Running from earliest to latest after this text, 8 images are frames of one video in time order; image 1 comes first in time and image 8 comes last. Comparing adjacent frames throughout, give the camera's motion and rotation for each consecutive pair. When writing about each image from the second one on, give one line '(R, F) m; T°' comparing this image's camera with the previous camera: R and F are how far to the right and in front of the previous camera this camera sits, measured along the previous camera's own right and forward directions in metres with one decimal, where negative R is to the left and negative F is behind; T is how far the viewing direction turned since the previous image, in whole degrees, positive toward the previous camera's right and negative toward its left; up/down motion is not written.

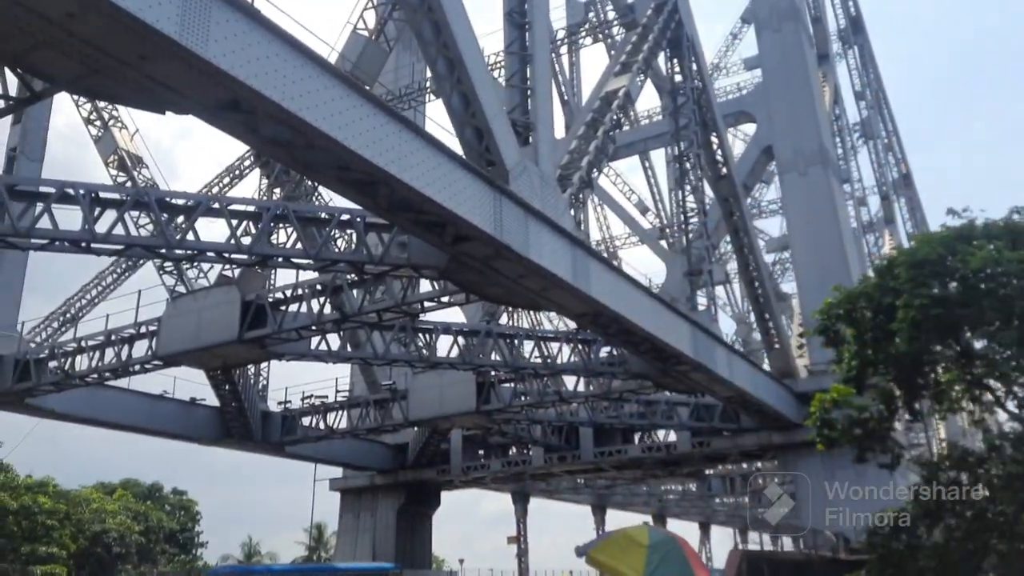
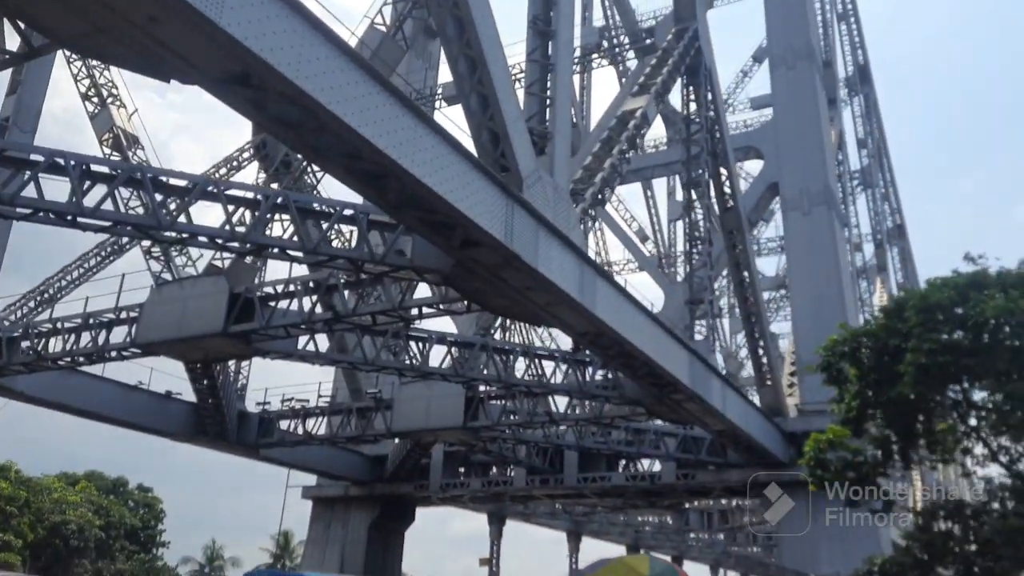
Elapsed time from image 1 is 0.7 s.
(-0.4, +0.8) m; +1°
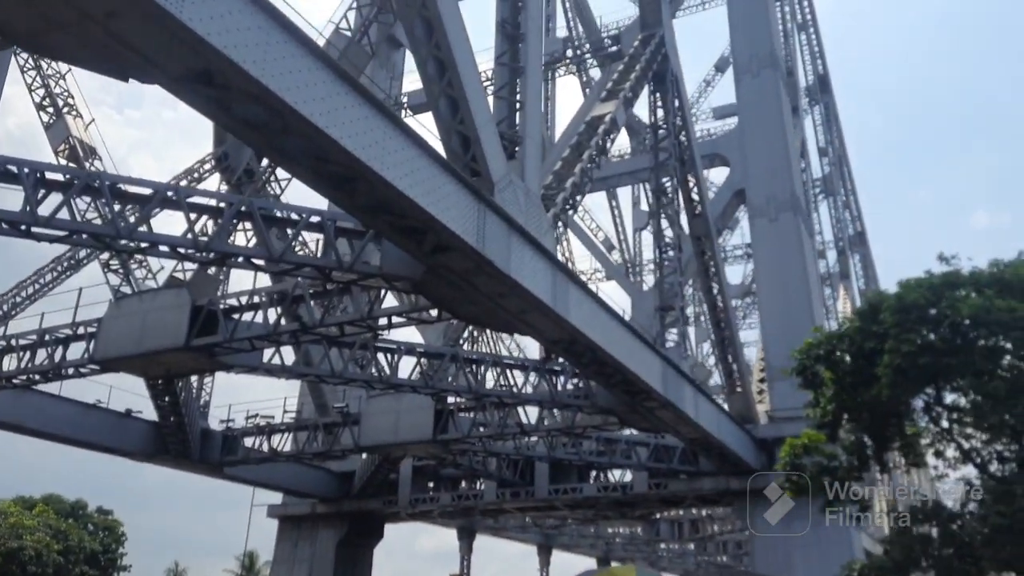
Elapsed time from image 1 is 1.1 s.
(-0.2, +0.3) m; +2°
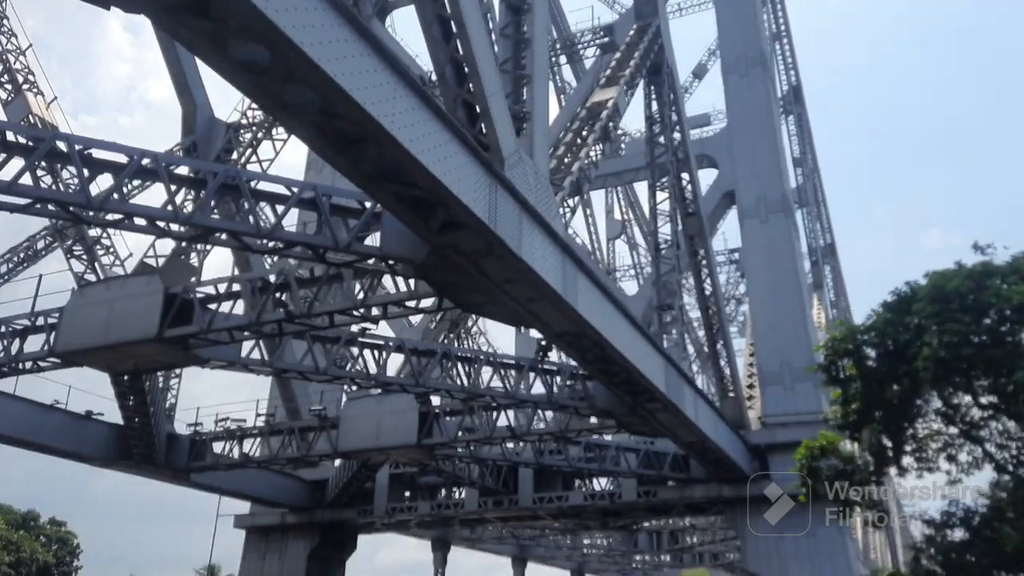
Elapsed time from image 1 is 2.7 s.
(-0.9, +1.4) m; +2°
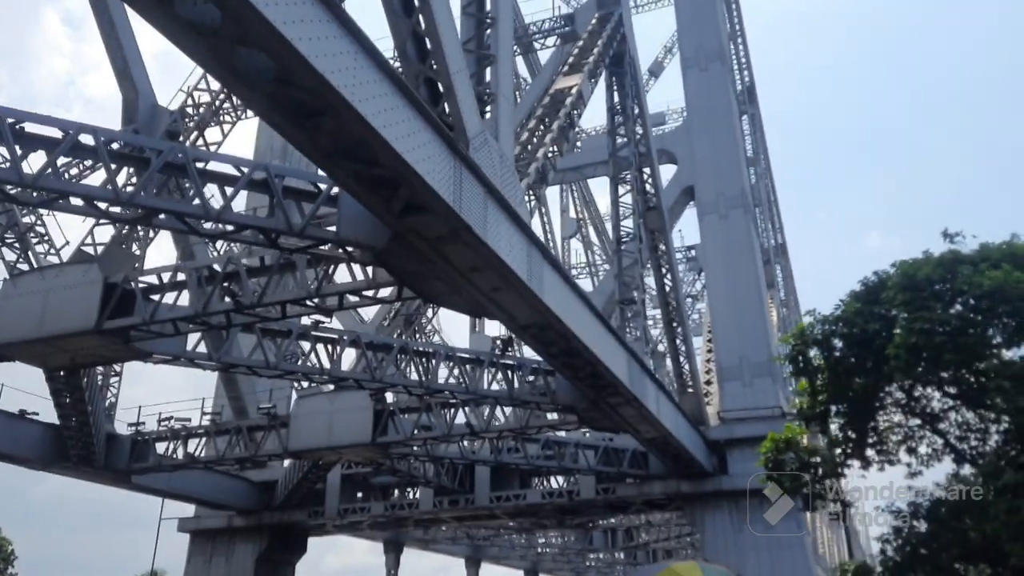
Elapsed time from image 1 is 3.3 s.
(-0.2, +0.7) m; +3°
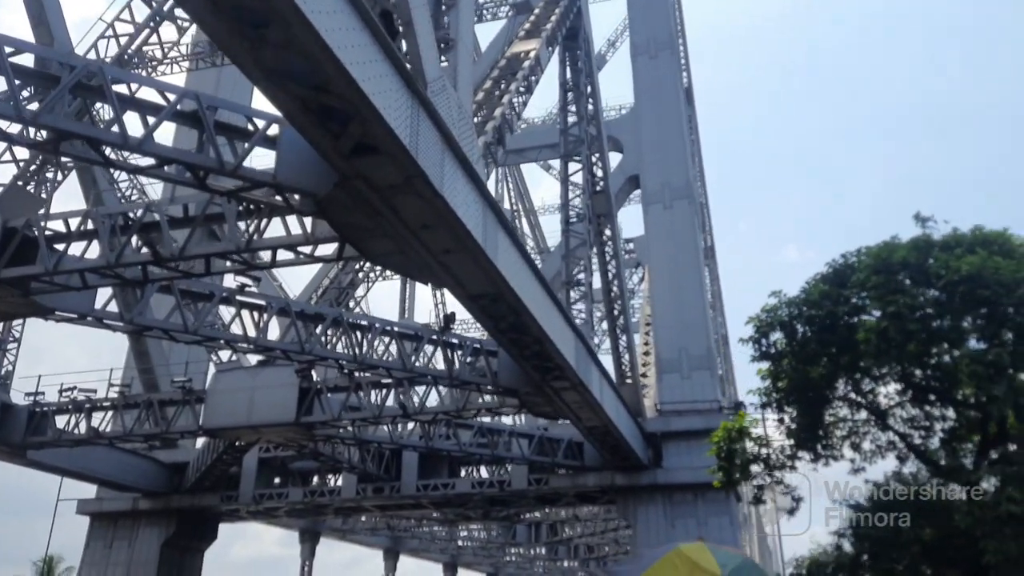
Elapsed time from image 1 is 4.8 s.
(-0.5, +1.3) m; +5°
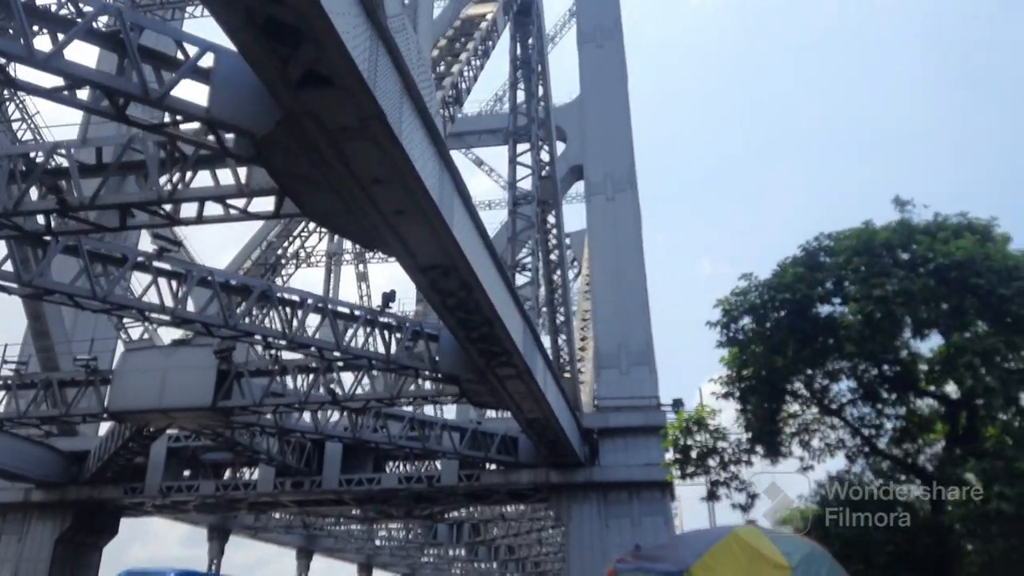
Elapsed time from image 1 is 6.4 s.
(-0.6, +1.4) m; +5°
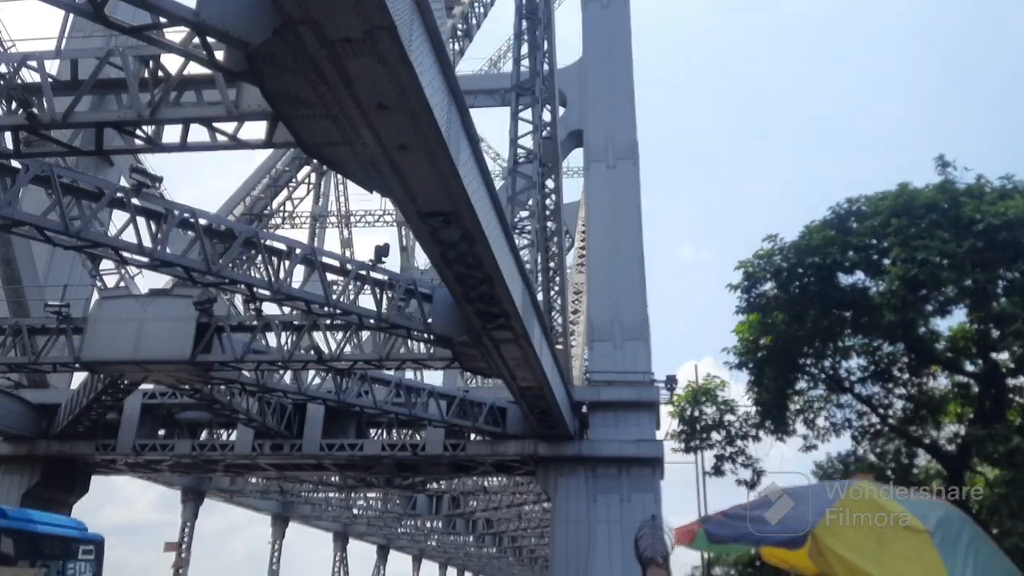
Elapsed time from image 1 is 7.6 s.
(-0.4, +1.1) m; +1°
